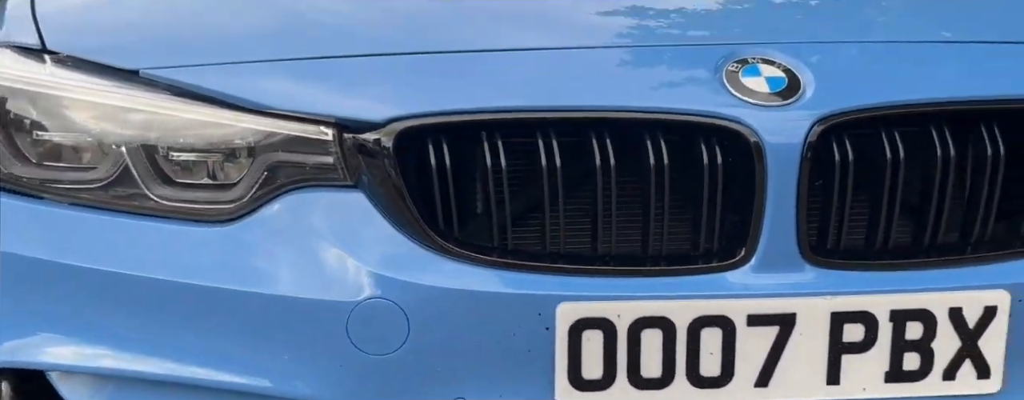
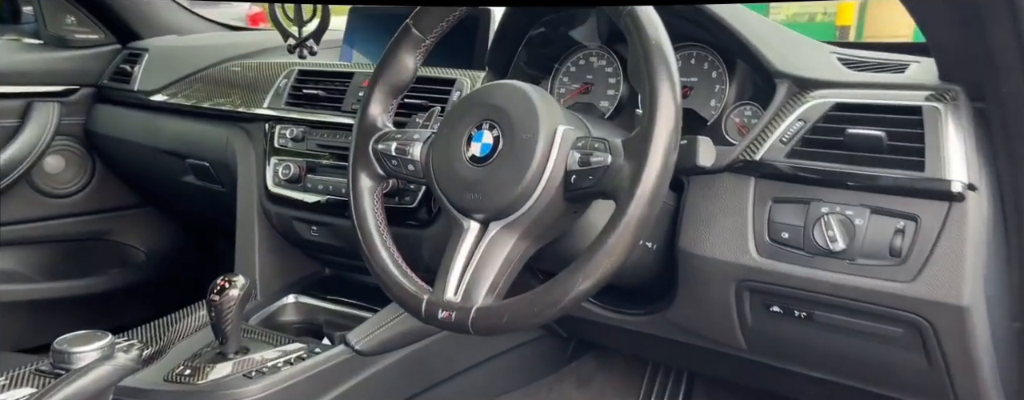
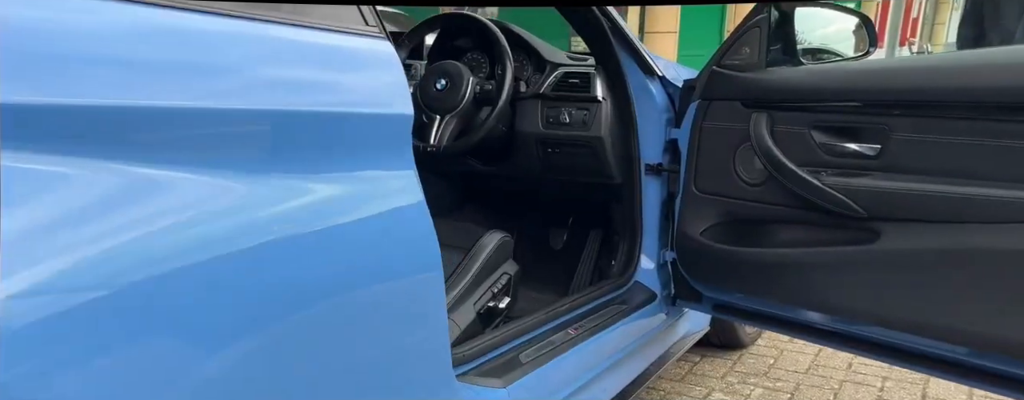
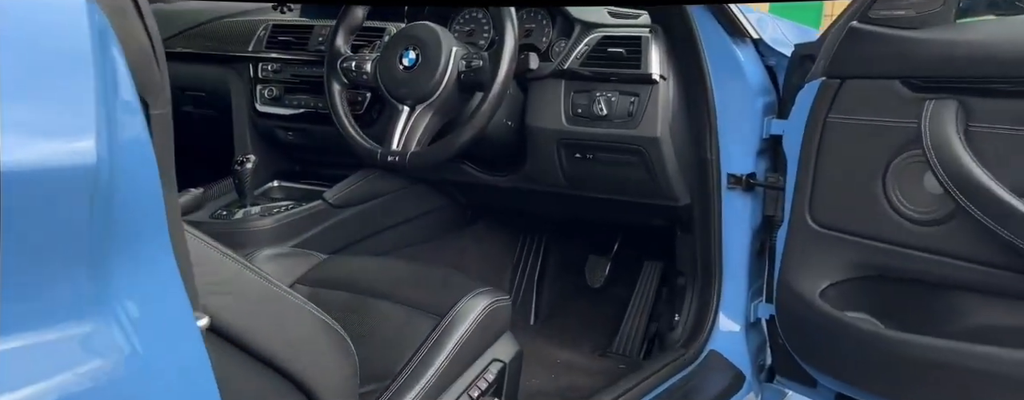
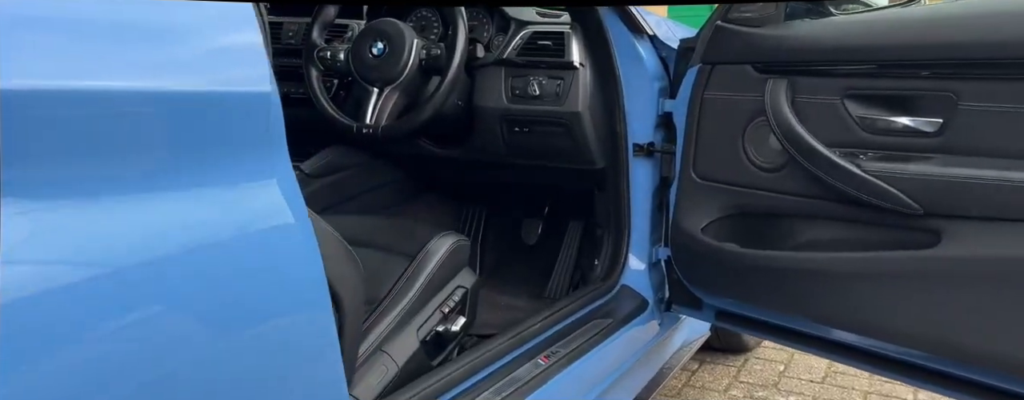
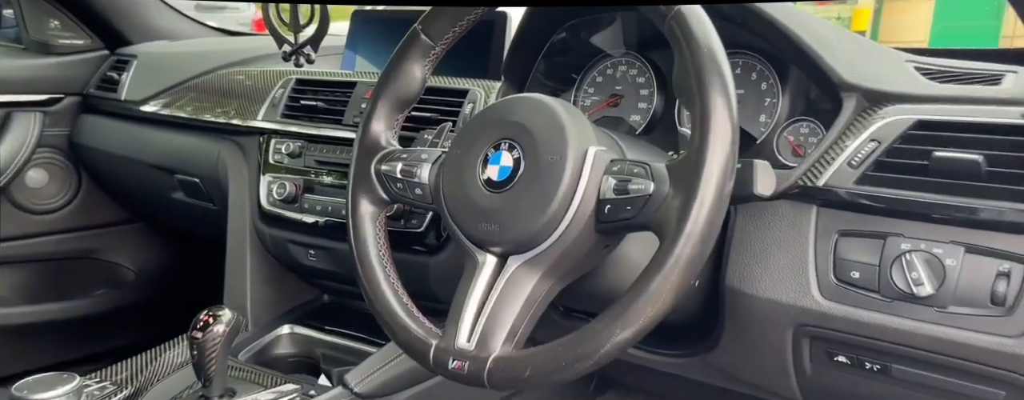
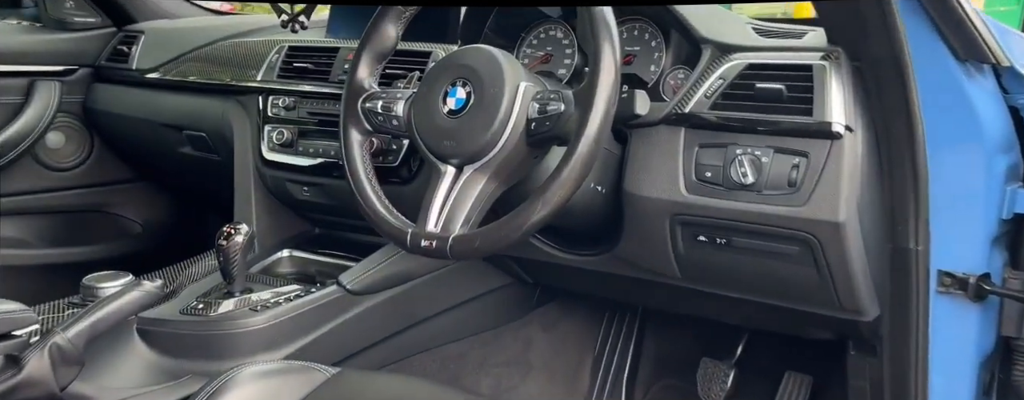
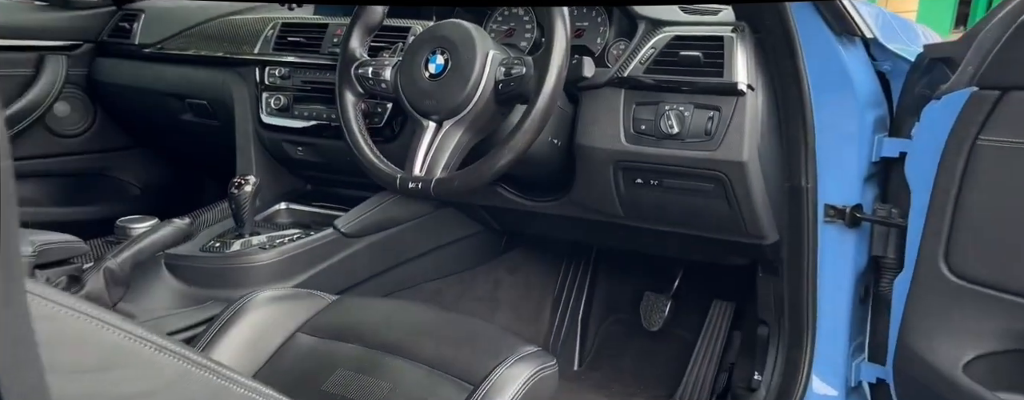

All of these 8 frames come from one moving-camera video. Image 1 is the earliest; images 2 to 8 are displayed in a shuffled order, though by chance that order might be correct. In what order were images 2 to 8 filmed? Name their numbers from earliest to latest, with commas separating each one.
3, 5, 4, 8, 7, 2, 6
